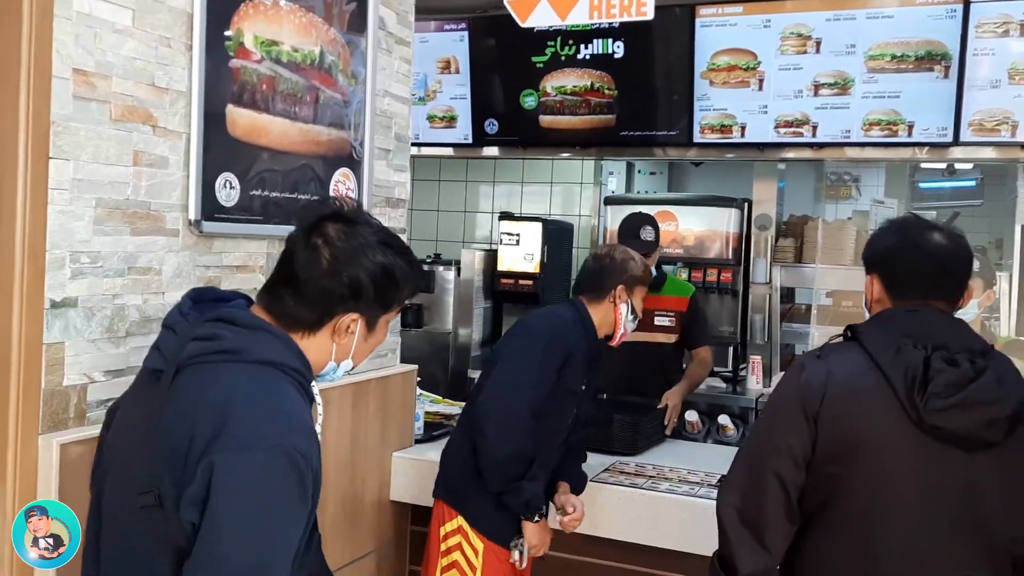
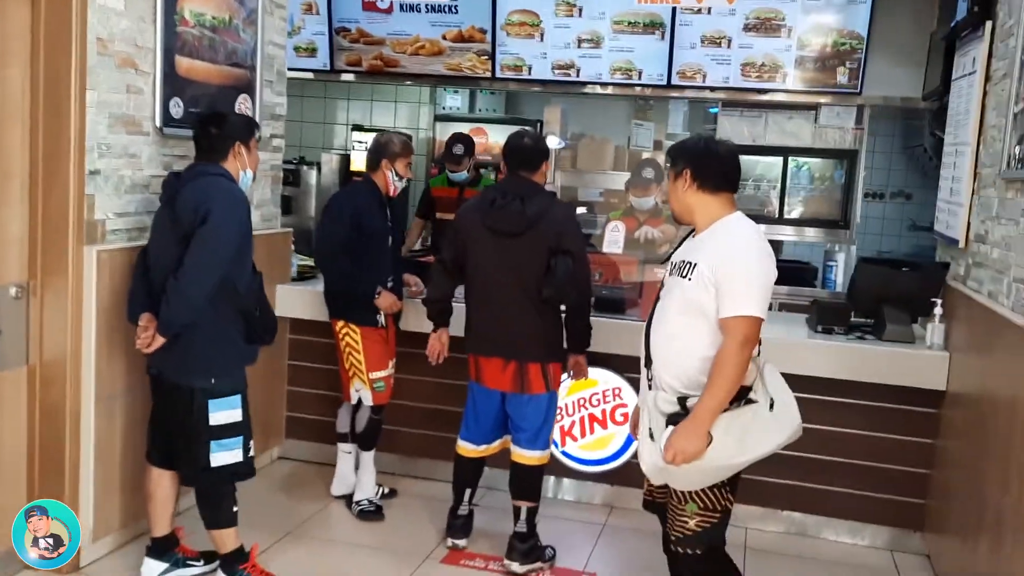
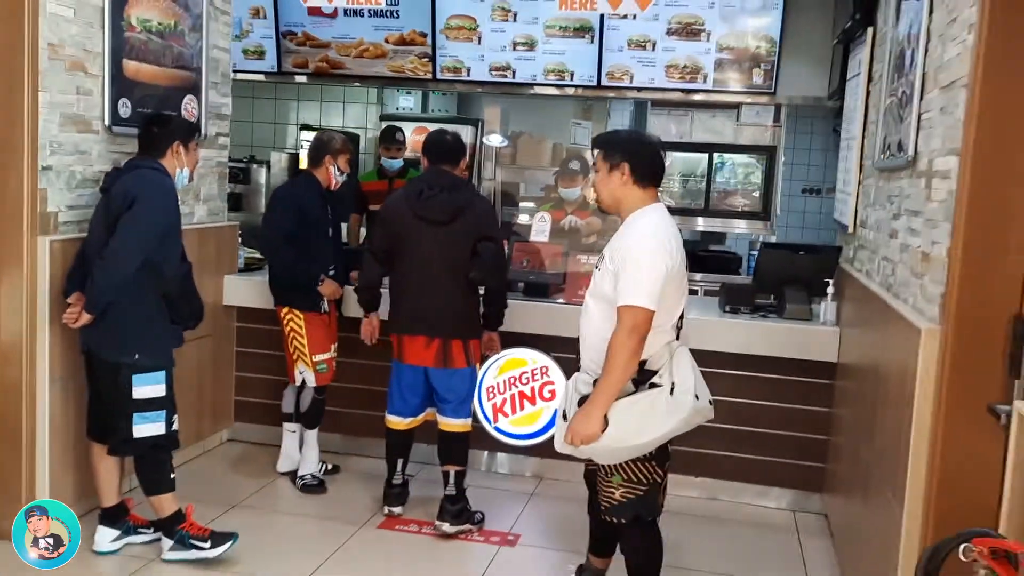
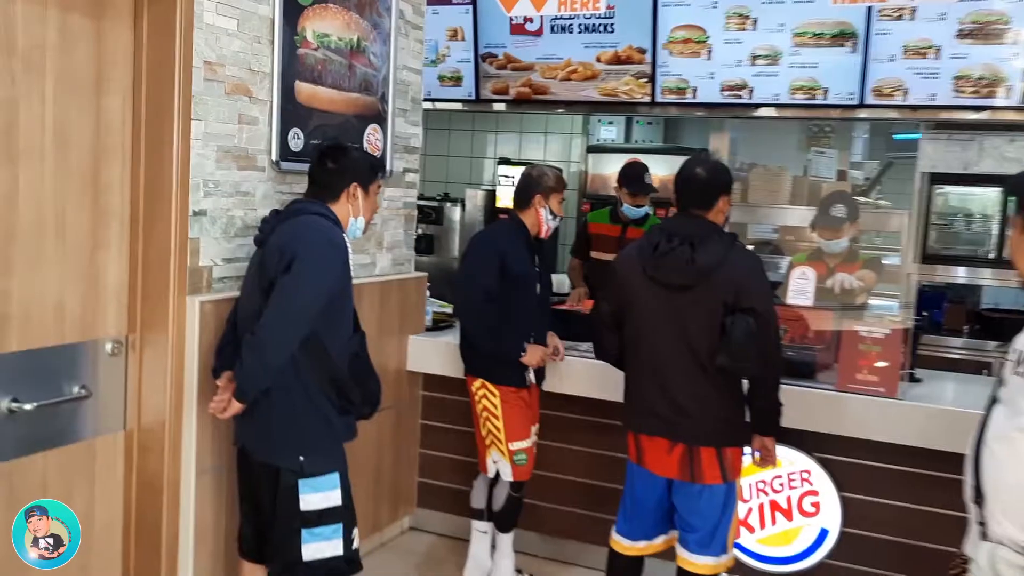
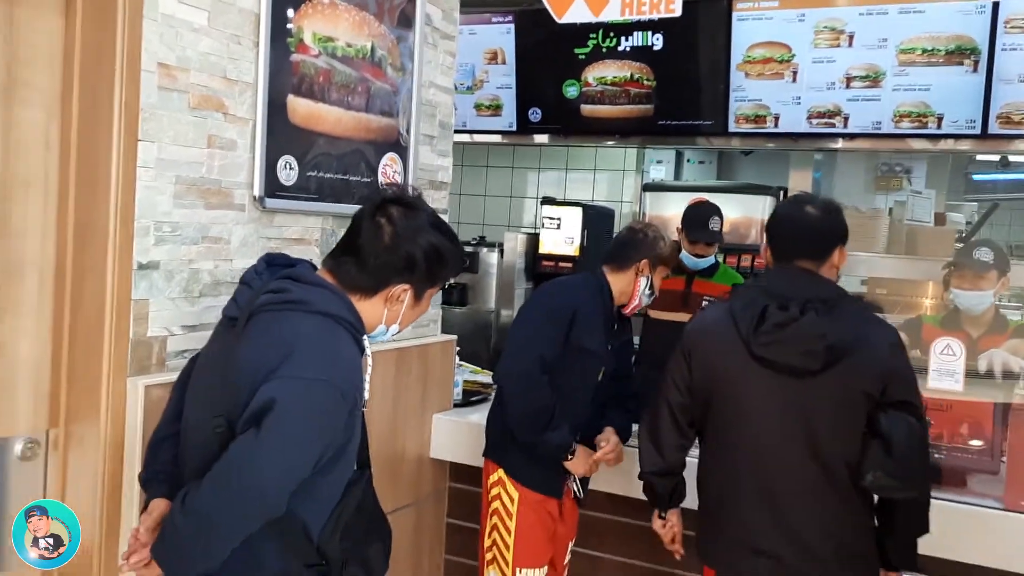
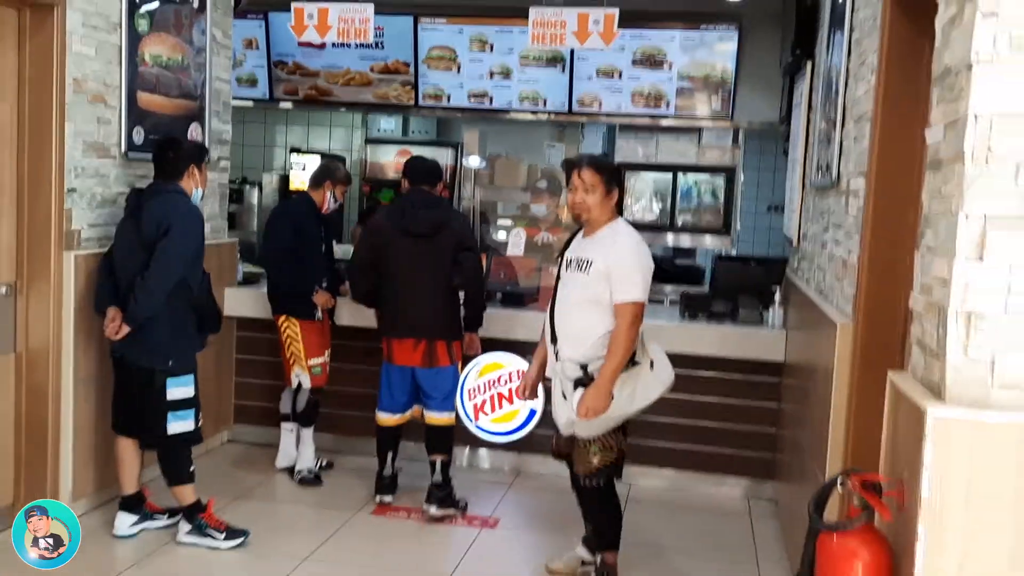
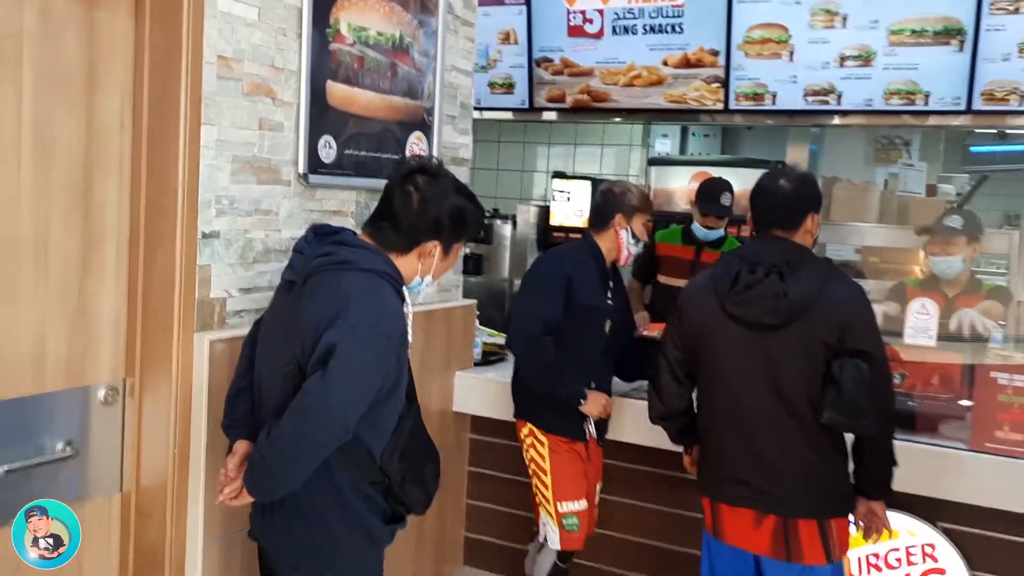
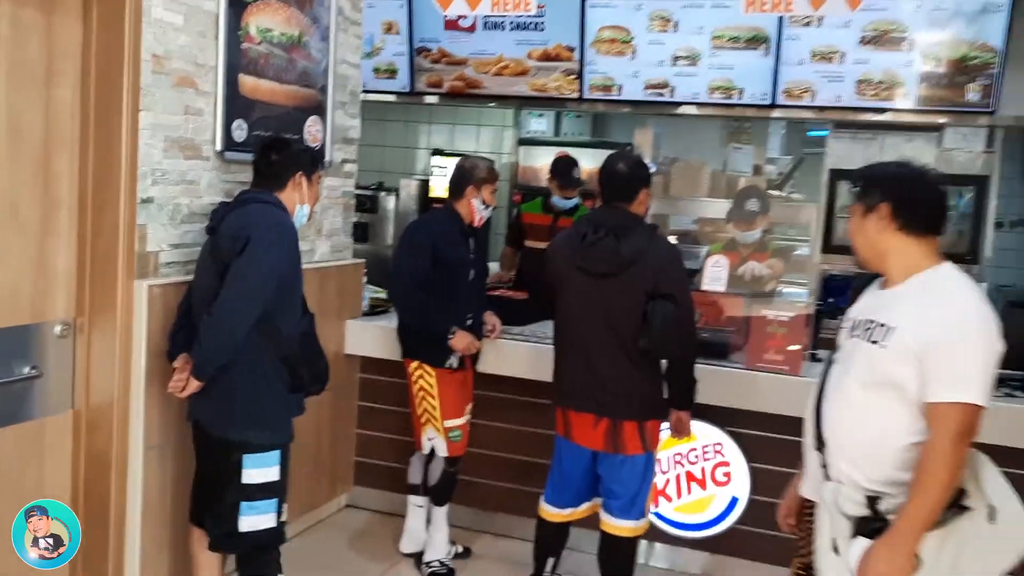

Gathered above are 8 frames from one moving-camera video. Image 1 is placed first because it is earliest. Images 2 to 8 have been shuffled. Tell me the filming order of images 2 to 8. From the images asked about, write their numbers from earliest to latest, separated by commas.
5, 7, 4, 8, 2, 3, 6
